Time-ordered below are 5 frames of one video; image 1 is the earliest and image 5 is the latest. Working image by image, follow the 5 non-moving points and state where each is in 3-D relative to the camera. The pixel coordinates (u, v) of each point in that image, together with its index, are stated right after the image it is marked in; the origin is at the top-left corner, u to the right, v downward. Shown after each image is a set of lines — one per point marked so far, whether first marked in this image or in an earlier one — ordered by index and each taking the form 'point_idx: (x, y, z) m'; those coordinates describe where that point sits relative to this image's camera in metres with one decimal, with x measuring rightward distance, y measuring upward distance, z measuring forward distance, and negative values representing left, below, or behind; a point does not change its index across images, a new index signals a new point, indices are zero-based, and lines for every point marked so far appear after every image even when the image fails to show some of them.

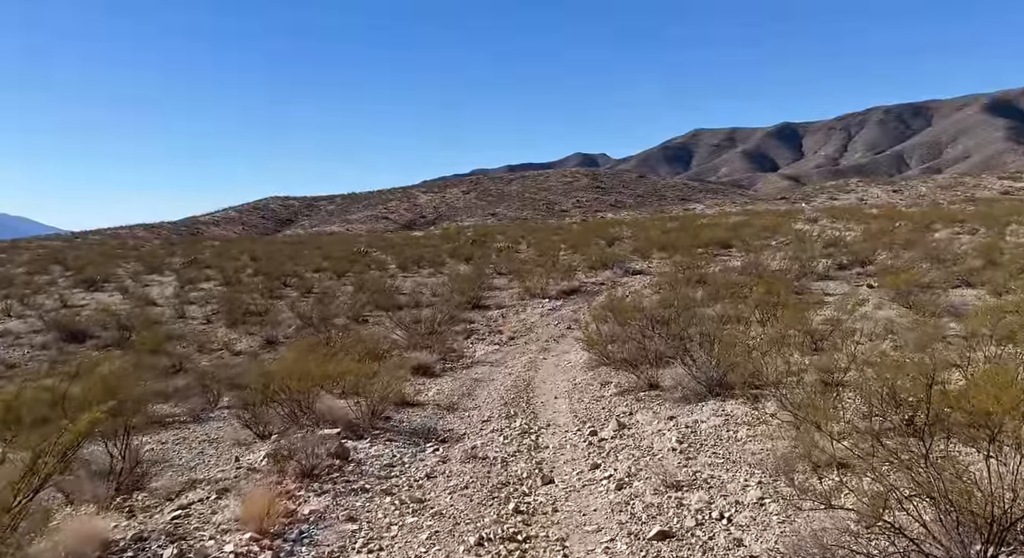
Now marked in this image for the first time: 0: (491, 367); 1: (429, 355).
0: (-0.5, -1.9, +17.3) m
1: (-1.8, -1.6, +17.5) m
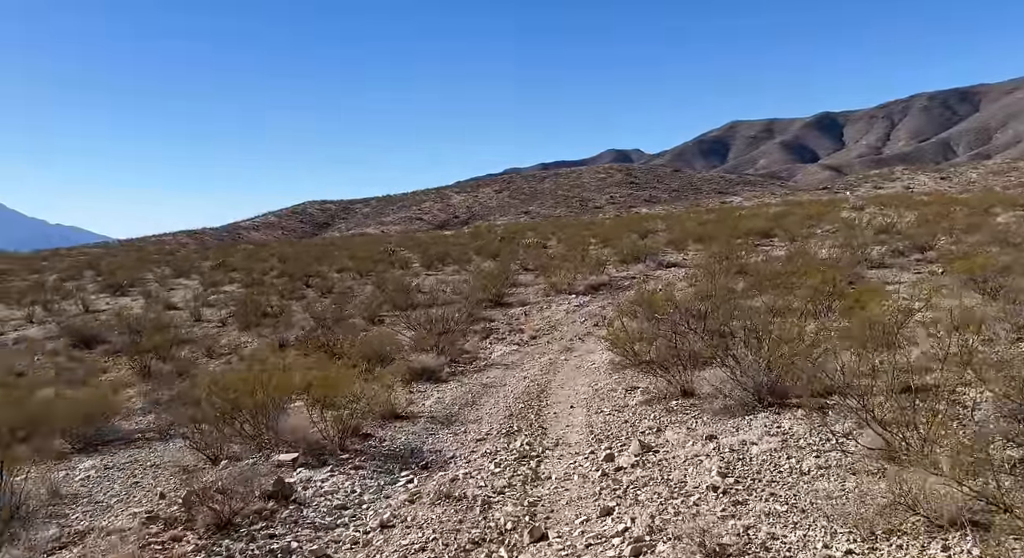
0: (-0.1, -1.7, +15.4) m
1: (-1.5, -1.5, +15.7) m
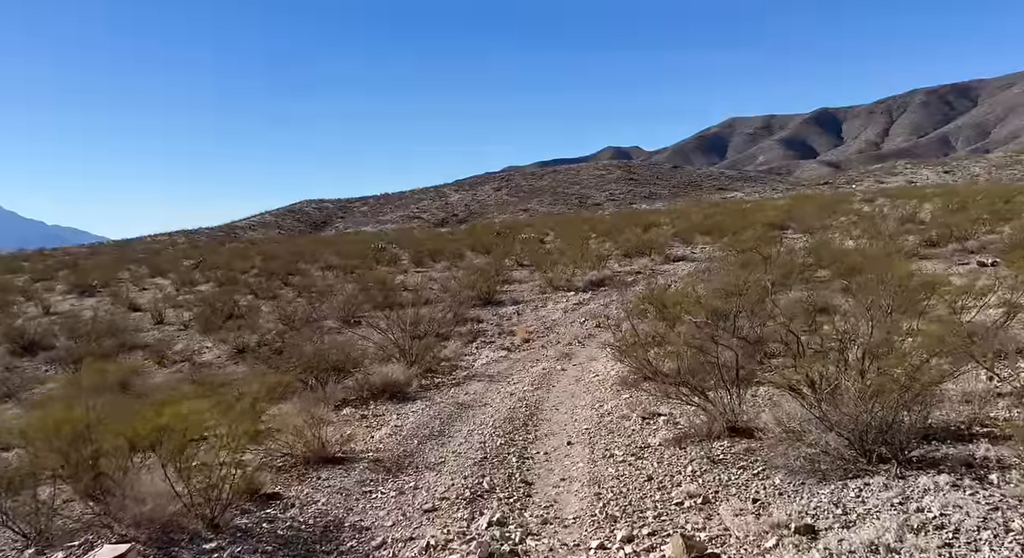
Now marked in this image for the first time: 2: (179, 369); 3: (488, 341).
0: (-0.4, -1.6, +12.7) m
1: (-1.7, -1.4, +12.9) m
2: (-7.9, -2.2, +19.3) m
3: (-0.5, -1.4, +17.8) m
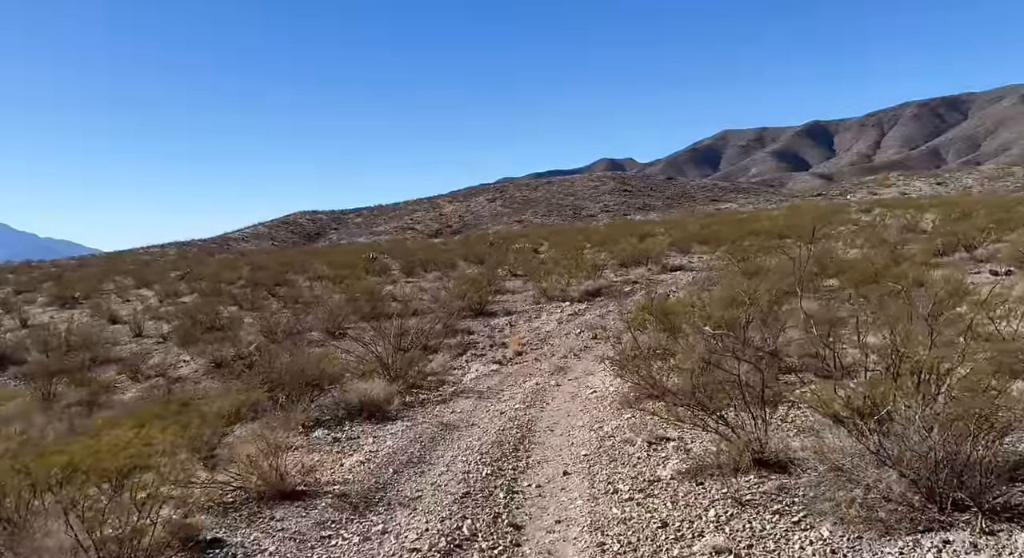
0: (-0.5, -1.8, +11.7) m
1: (-1.8, -1.6, +12.0) m
2: (-8.1, -2.4, +18.3) m
3: (-0.7, -1.5, +16.8) m
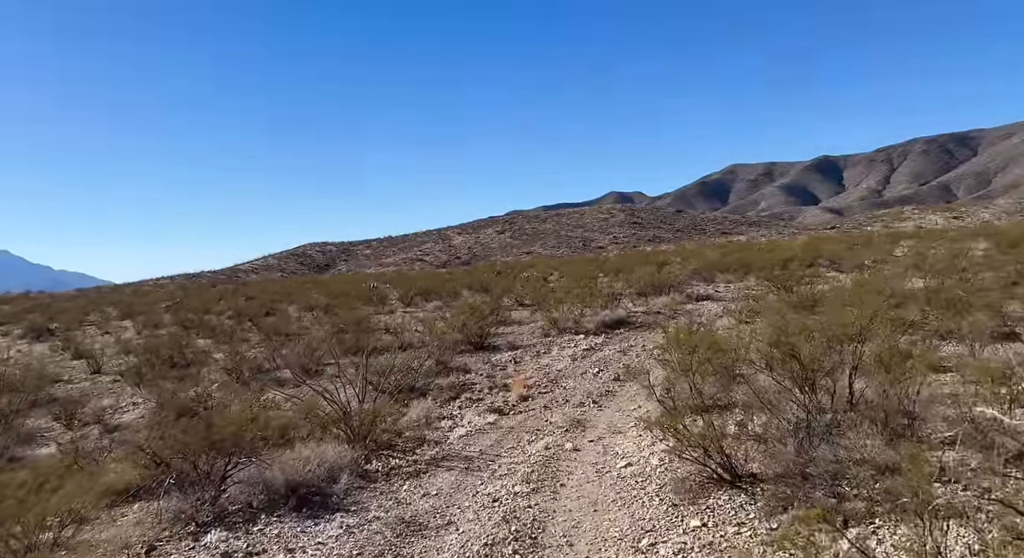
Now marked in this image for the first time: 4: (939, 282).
0: (-0.5, -2.0, +8.4) m
1: (-1.8, -1.8, +8.7) m
2: (-8.0, -2.9, +15.0) m
3: (-0.6, -2.0, +13.5) m
4: (+10.0, 0.0, +18.8) m
